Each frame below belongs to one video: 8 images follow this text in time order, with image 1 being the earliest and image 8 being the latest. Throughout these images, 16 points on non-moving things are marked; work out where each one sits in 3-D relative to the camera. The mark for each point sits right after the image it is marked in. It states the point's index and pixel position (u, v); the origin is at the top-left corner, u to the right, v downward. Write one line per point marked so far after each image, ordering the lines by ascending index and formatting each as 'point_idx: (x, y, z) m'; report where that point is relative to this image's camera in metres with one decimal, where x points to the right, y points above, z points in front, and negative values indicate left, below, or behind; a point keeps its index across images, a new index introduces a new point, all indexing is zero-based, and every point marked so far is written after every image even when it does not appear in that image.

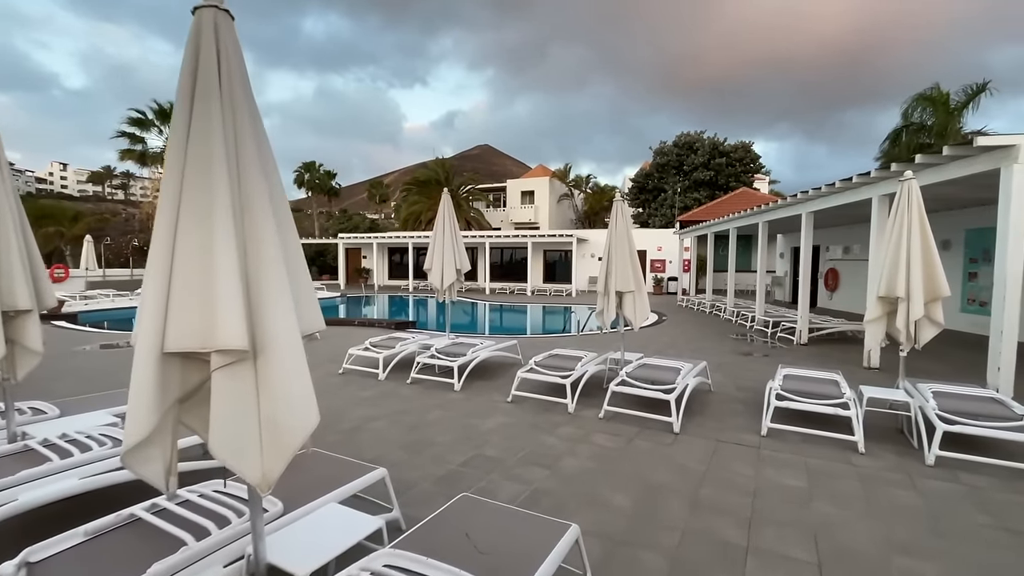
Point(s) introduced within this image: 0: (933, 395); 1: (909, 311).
0: (+3.6, -0.9, +4.1) m
1: (+3.5, -0.2, +4.2) m
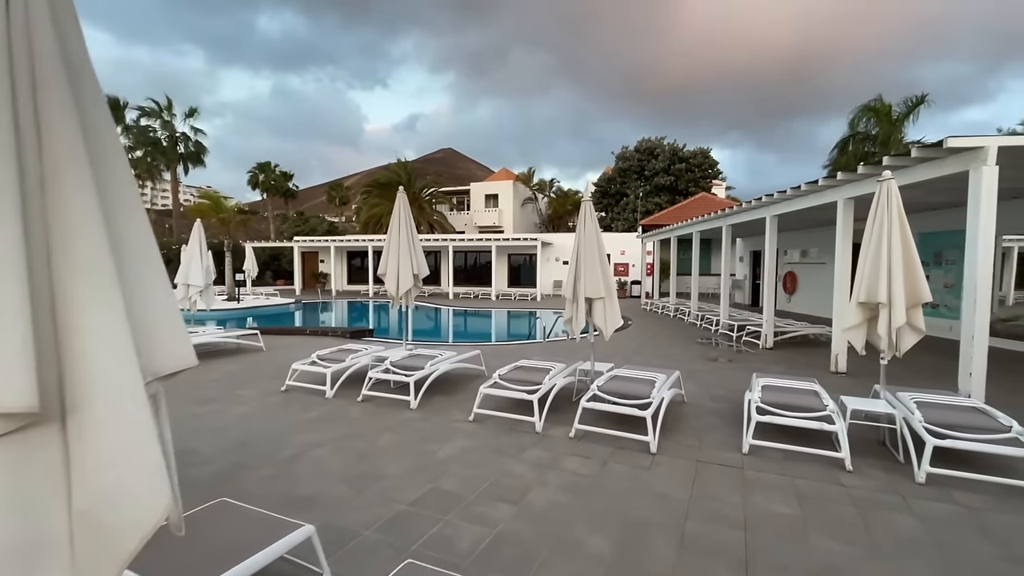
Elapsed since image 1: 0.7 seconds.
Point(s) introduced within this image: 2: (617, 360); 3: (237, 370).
0: (+3.3, -1.0, +3.9) m
1: (+3.2, -0.2, +4.0) m
2: (+1.8, -1.2, +8.3) m
3: (-4.0, -1.2, +7.0) m
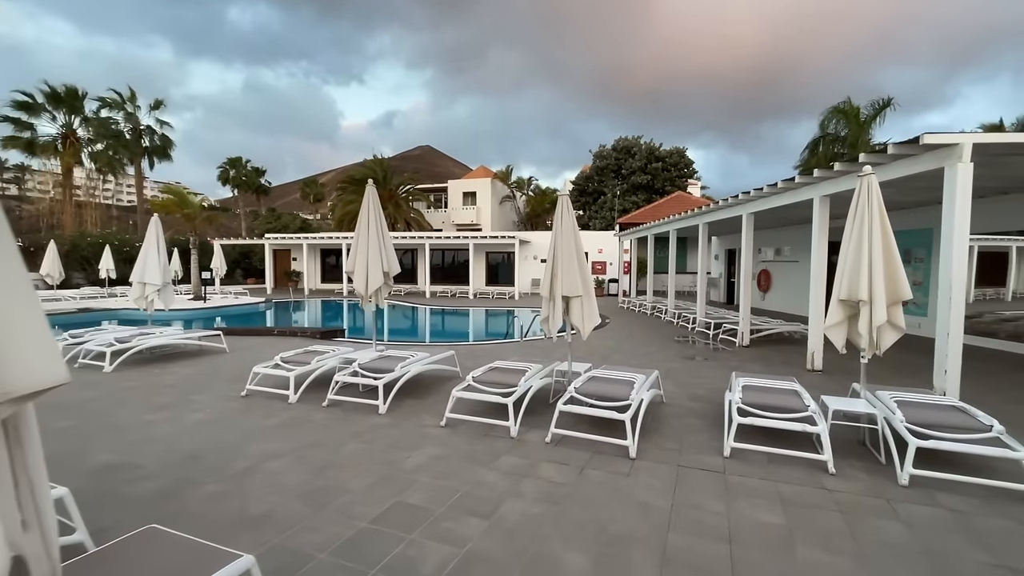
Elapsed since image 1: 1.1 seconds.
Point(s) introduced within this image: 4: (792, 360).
0: (+3.1, -0.9, +3.9) m
1: (+2.9, -0.2, +3.9) m
2: (+1.4, -1.2, +8.2) m
3: (-4.4, -1.2, +6.6) m
4: (+4.7, -1.2, +8.0) m
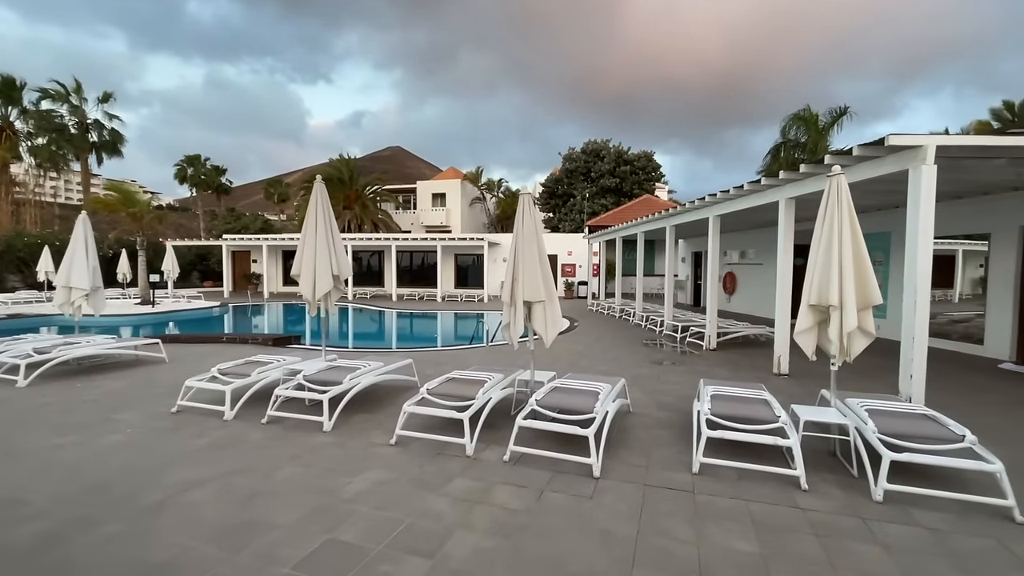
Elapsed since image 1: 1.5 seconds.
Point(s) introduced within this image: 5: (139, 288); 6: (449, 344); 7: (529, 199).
0: (+2.8, -1.0, +3.7) m
1: (+2.6, -0.3, +3.8) m
2: (+0.8, -1.3, +7.9) m
3: (-4.8, -1.2, +6.0) m
4: (+4.1, -1.3, +8.0) m
5: (-15.4, 0.0, +19.8) m
6: (-2.0, -1.8, +15.1) m
7: (+0.2, +0.9, +4.9) m
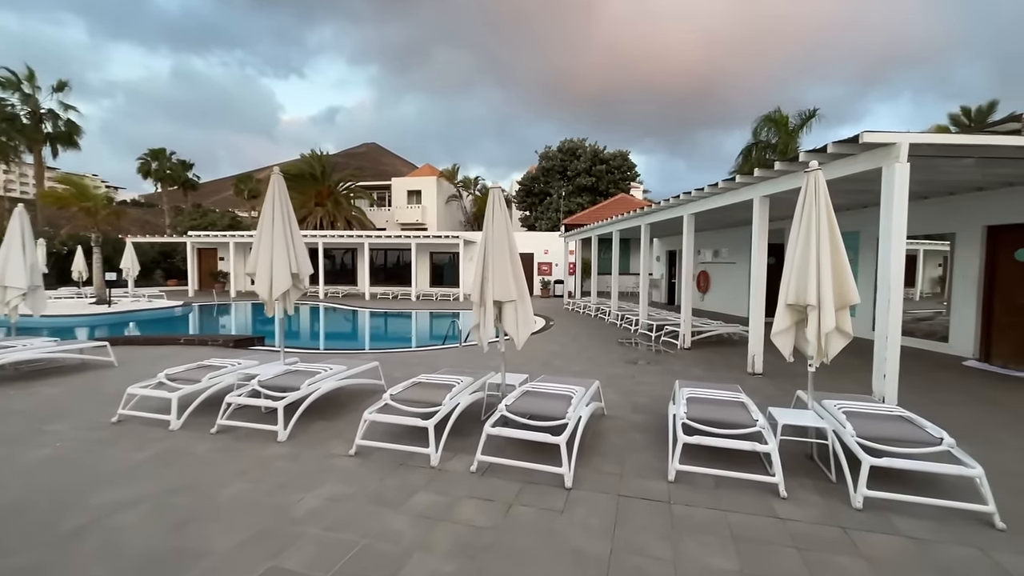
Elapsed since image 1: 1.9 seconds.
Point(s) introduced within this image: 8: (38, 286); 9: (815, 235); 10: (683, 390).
0: (+2.5, -1.0, +3.6) m
1: (+2.3, -0.3, +3.6) m
2: (+0.4, -1.3, +7.8) m
3: (-5.2, -1.2, +5.5) m
4: (+3.7, -1.2, +7.9) m
5: (-16.4, 0.0, +18.8) m
6: (-2.7, -1.7, +14.8) m
7: (-0.1, +0.9, +4.6) m
8: (-6.9, 0.0, +7.0) m
9: (+2.4, +0.4, +3.7) m
10: (+1.5, -0.9, +4.3) m
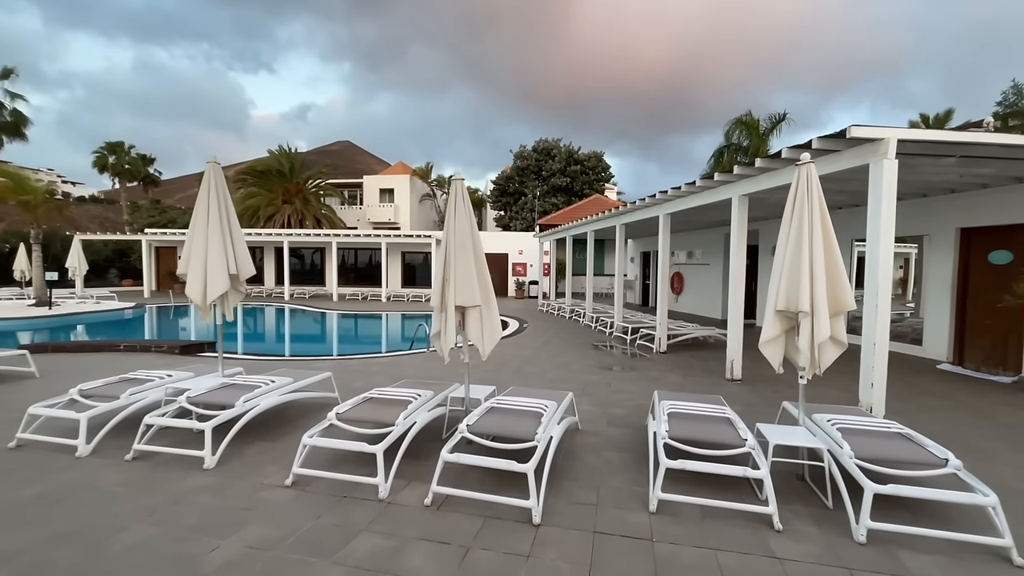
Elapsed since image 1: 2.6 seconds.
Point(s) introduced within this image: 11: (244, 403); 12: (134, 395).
0: (+2.3, -1.0, +3.3) m
1: (+2.1, -0.3, +3.3) m
2: (-0.1, -1.3, +7.3) m
3: (-5.5, -1.3, +4.8) m
4: (+3.2, -1.3, +7.7) m
5: (-17.4, 0.0, +17.5) m
6: (-3.6, -1.8, +14.2) m
7: (-0.4, +0.9, +4.2) m
8: (-7.4, 0.0, +6.2) m
9: (+2.1, +0.4, +3.4) m
10: (+1.3, -1.0, +4.0) m
11: (-2.2, -1.0, +4.0) m
12: (-3.4, -1.0, +4.3) m
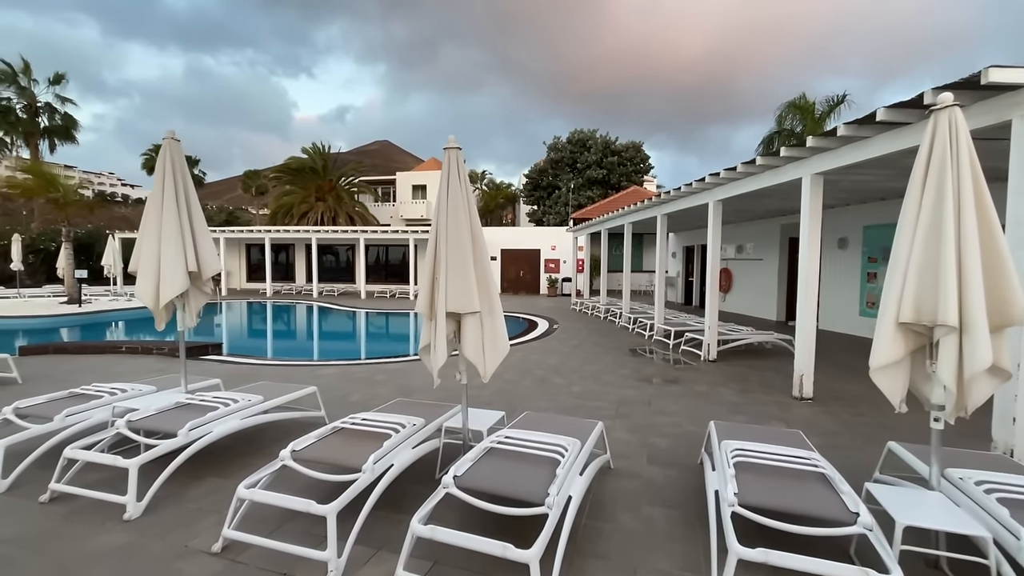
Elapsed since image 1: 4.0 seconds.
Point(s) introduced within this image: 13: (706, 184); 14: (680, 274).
0: (+2.3, -1.0, +2.2) m
1: (+2.1, -0.3, +2.2) m
2: (+0.2, -1.3, +6.4) m
3: (-5.4, -1.3, +4.3) m
4: (+3.5, -1.3, +6.5) m
5: (-16.3, +0.1, +17.8) m
6: (-2.7, -1.7, +13.5) m
7: (-0.4, +0.9, +3.3) m
8: (-7.1, 0.0, +5.8) m
9: (+2.1, +0.4, +2.3) m
10: (+1.3, -1.0, +2.9) m
11: (-2.2, -1.0, +3.2) m
12: (-3.3, -1.0, +3.6) m
13: (+3.4, +1.8, +8.2) m
14: (+6.1, +0.5, +17.4) m
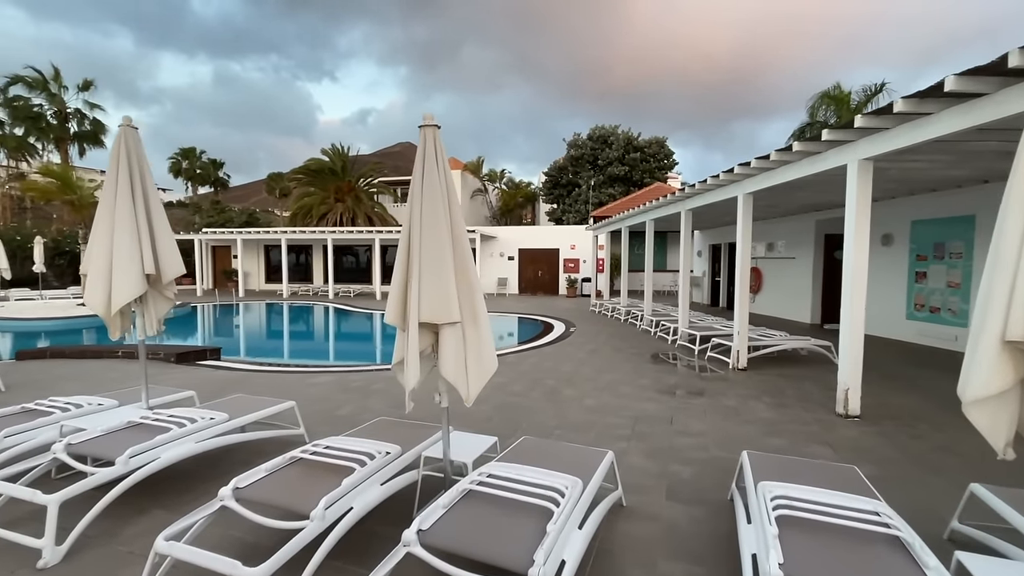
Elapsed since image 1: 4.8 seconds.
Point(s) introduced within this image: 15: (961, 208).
0: (+2.2, -1.0, +1.5) m
1: (+2.0, -0.3, +1.6) m
2: (+0.3, -1.3, +5.8) m
3: (-5.4, -1.3, +4.0) m
4: (+3.6, -1.3, +5.8) m
5: (-15.7, 0.0, +18.0) m
6: (-2.3, -1.7, +13.0) m
7: (-0.4, +0.9, +2.7) m
8: (-7.0, 0.0, +5.6) m
9: (+2.0, +0.4, +1.7) m
10: (+1.2, -1.0, +2.3) m
11: (-2.2, -1.0, +2.8) m
12: (-3.3, -1.0, +3.2) m
13: (+3.5, +1.7, +7.5) m
14: (+6.7, +0.5, +16.6) m
15: (+7.4, +1.3, +7.9) m
